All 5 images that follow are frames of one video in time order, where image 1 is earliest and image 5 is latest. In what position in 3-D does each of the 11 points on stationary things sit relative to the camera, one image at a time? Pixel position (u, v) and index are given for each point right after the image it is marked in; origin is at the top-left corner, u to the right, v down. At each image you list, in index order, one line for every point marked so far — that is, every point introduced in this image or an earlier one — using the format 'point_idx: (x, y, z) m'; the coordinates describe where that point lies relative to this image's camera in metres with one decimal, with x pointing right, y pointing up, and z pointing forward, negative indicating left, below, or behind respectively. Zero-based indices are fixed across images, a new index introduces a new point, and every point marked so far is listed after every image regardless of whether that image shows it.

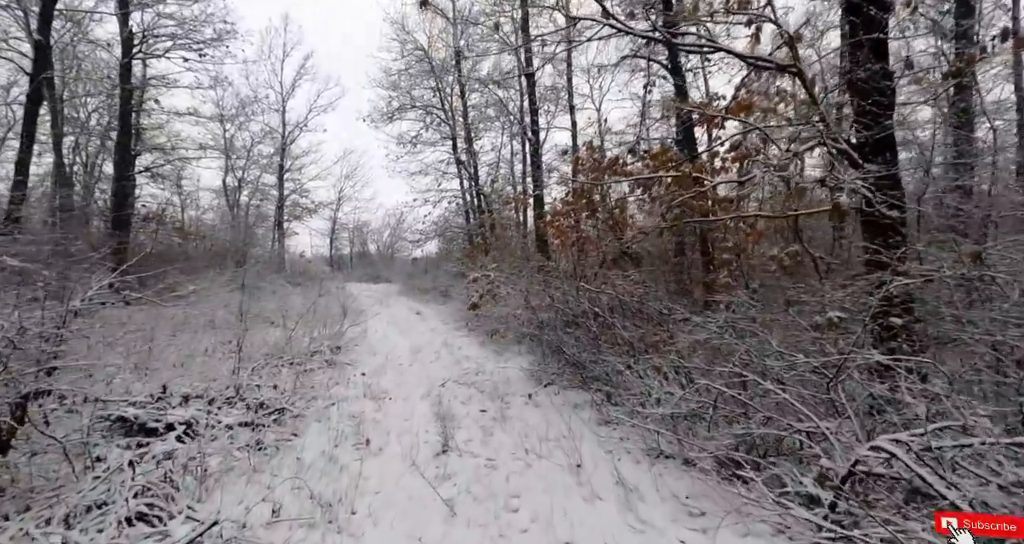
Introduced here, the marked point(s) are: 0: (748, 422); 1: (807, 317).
0: (+1.9, -1.2, +3.5) m
1: (+2.8, -0.4, +4.2) m
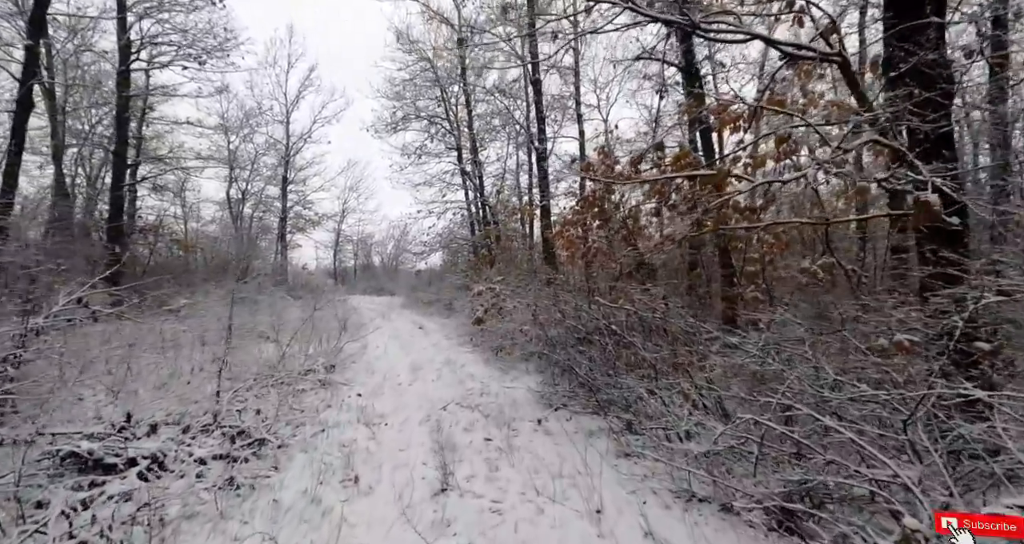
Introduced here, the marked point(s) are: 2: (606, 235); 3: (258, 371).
0: (+1.9, -1.3, +2.9) m
1: (+2.9, -0.6, +3.6) m
2: (+1.9, +0.8, +9.0) m
3: (-4.2, -1.7, +7.3) m
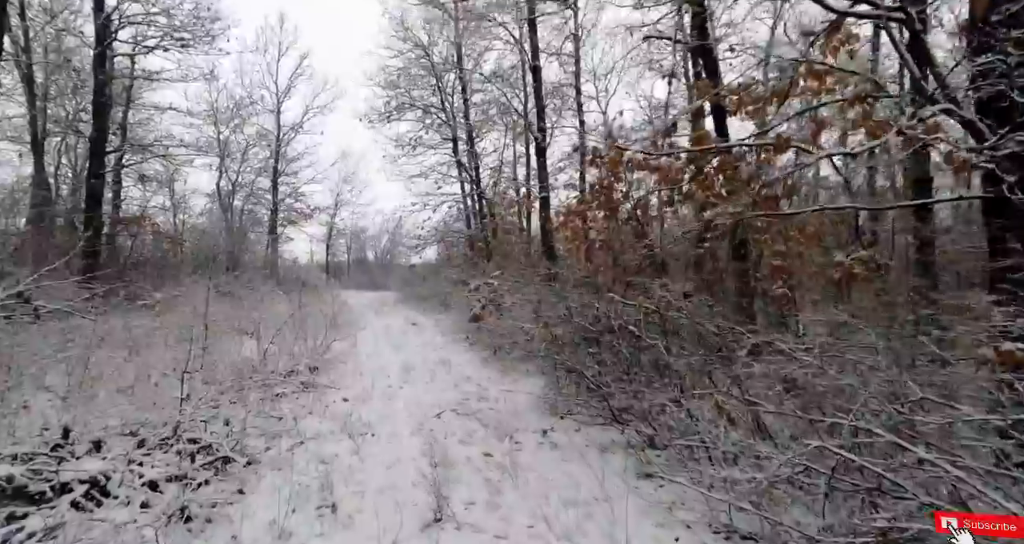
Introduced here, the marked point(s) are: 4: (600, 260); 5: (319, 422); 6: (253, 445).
0: (+2.0, -1.3, +2.4) m
1: (+2.9, -0.5, +3.0) m
2: (+2.0, +0.9, +8.4) m
3: (-4.2, -1.5, +6.7) m
4: (+1.7, +0.2, +8.6) m
5: (-2.3, -1.8, +5.3) m
6: (-2.6, -1.8, +4.4) m
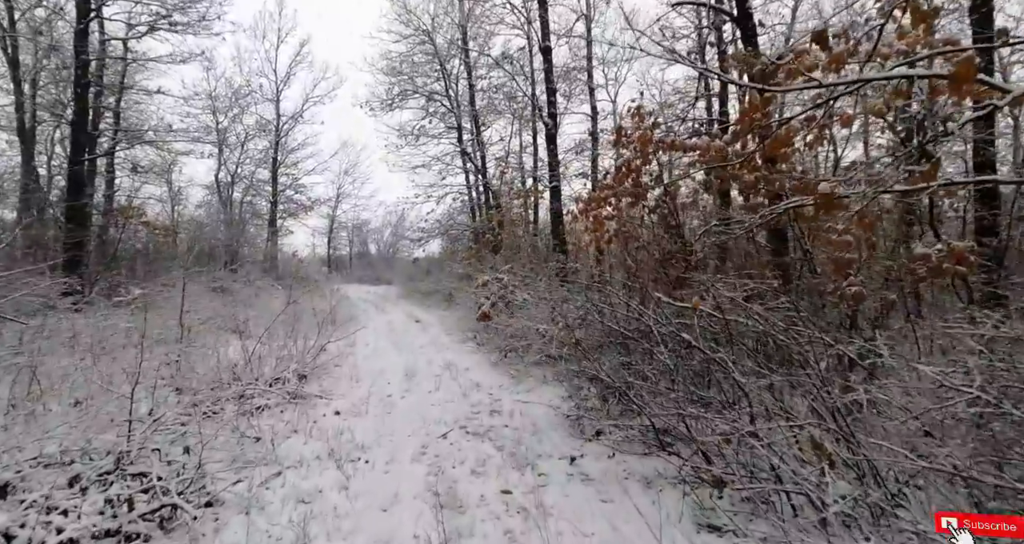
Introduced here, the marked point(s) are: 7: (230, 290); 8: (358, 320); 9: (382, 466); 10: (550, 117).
0: (+2.2, -1.2, +1.5) m
1: (+3.1, -0.5, +2.2) m
2: (+2.2, +1.0, +7.5) m
3: (-4.0, -1.5, +5.9) m
4: (+1.9, +0.3, +7.7) m
5: (-2.1, -1.7, +4.5) m
6: (-2.4, -1.7, +3.6) m
7: (-8.8, -0.6, +13.6) m
8: (-4.8, -1.5, +13.6) m
9: (-1.2, -1.8, +4.1) m
10: (+1.3, +5.4, +15.4) m
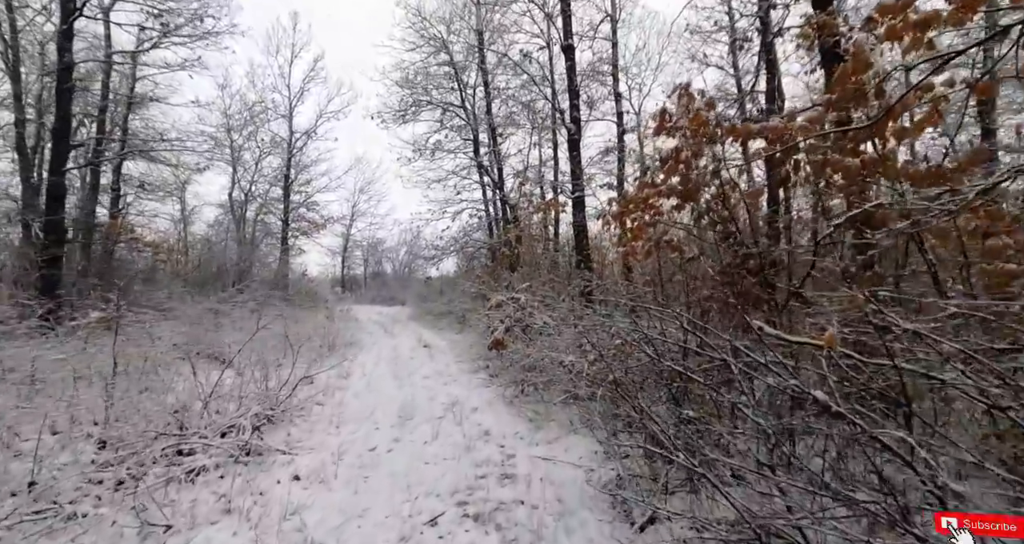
0: (+2.2, -1.2, 0.0) m
1: (+3.1, -0.5, +0.7) m
2: (+2.4, +0.7, +6.1) m
3: (-3.8, -1.7, +4.6) m
4: (+2.2, +0.1, +6.3) m
5: (-2.0, -1.9, +3.1) m
6: (-2.3, -1.8, +2.3) m
7: (-8.3, -1.1, +12.6) m
8: (-4.2, -2.0, +12.3) m
9: (-1.1, -1.9, +2.7) m
10: (+1.9, +4.8, +14.2) m
